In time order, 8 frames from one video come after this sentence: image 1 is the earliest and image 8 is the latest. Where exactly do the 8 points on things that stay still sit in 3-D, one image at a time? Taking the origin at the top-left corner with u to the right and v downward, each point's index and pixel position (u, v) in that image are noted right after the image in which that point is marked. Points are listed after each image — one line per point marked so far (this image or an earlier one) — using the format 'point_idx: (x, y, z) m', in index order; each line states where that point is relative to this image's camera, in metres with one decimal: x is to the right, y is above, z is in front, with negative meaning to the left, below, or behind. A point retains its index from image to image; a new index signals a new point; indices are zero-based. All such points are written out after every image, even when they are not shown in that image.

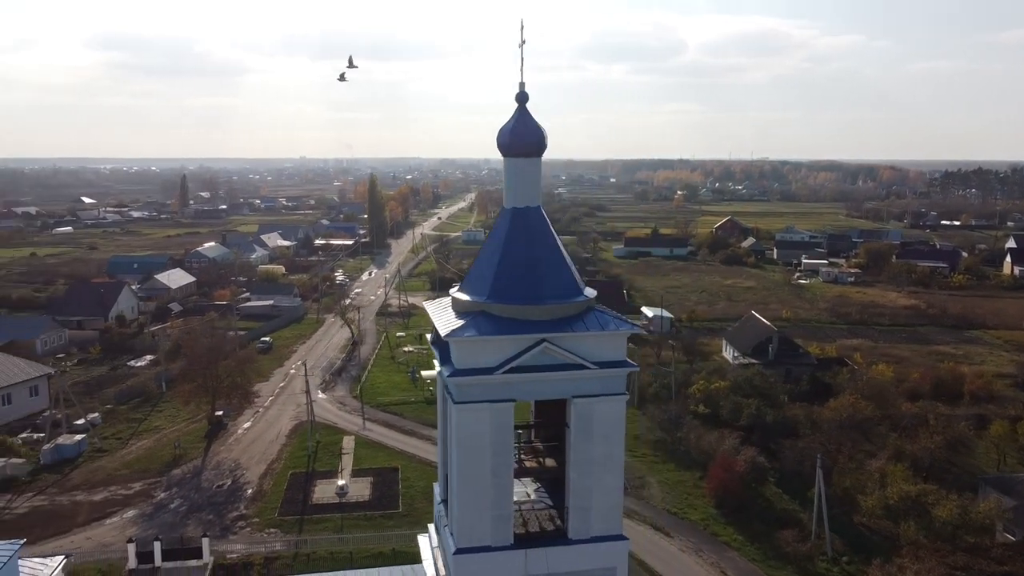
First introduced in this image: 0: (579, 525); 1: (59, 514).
0: (+0.6, -2.2, +7.4) m
1: (-9.2, -4.6, +16.5) m
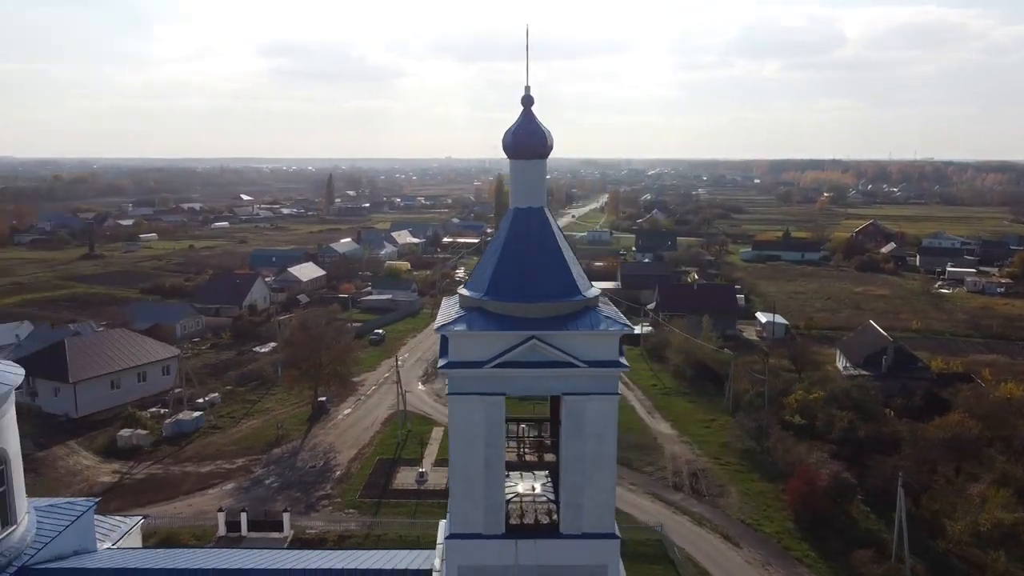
0: (+0.5, -2.2, +7.5) m
1: (-7.6, -4.3, +18.1) m
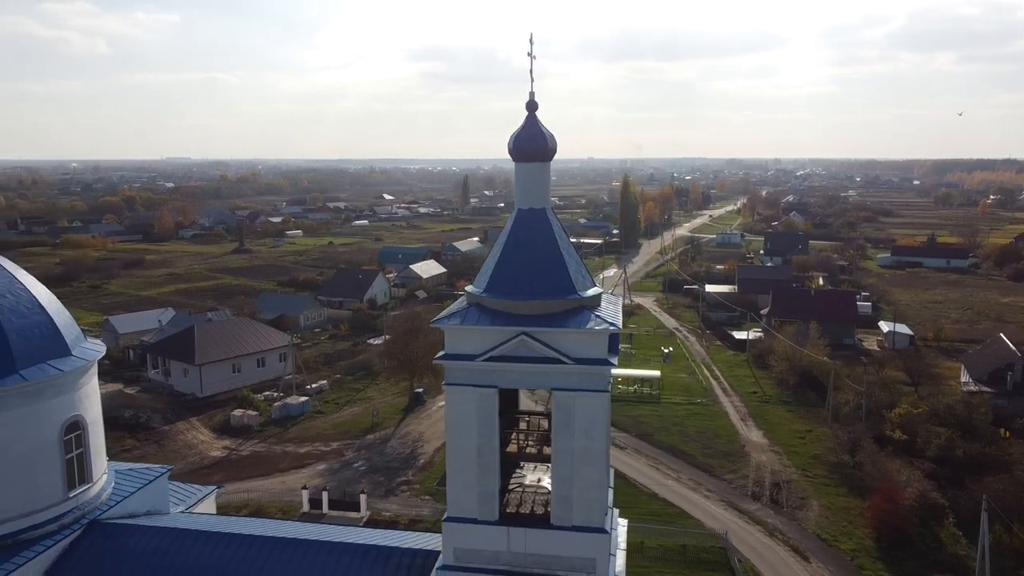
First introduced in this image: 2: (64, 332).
0: (+0.5, -2.1, +7.8) m
1: (-5.8, -4.1, +19.6) m
2: (-5.3, -0.5, +9.6) m
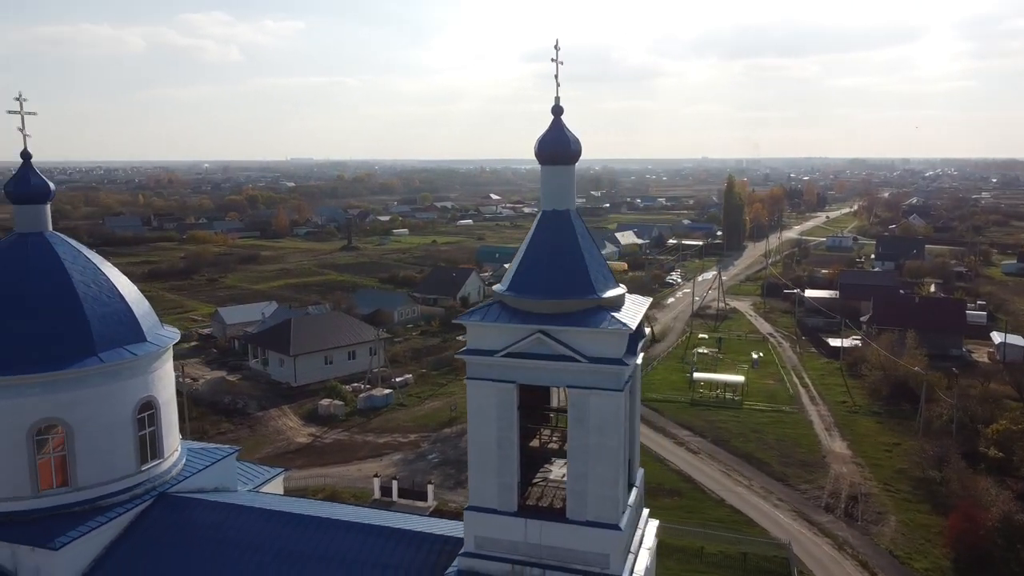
0: (+0.6, -2.1, +7.9) m
1: (-4.1, -4.0, +20.5) m
2: (-4.8, -0.4, +10.5) m
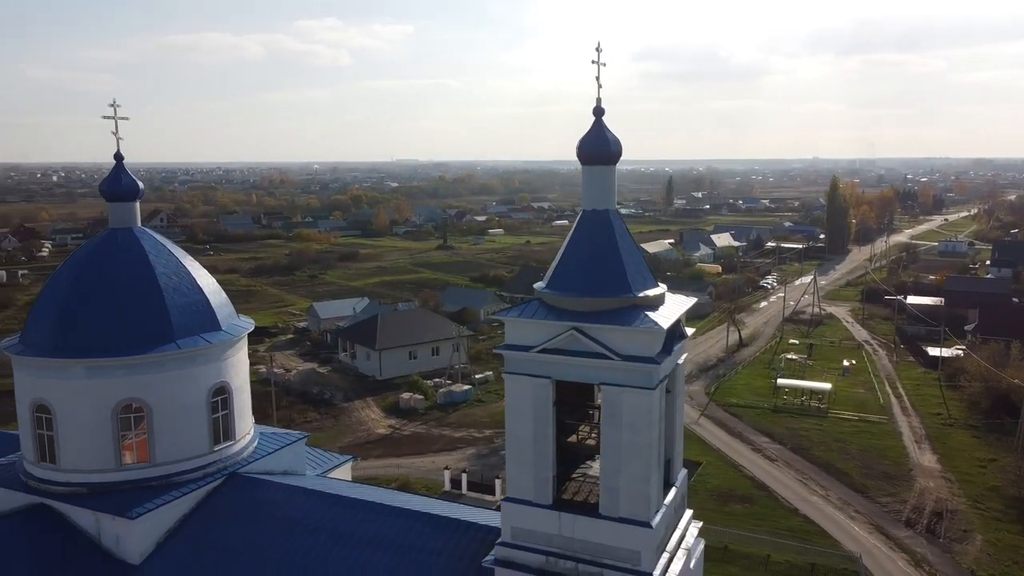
0: (+1.0, -2.1, +8.0) m
1: (-2.2, -3.9, +21.1) m
2: (-4.1, -0.3, +11.2) m
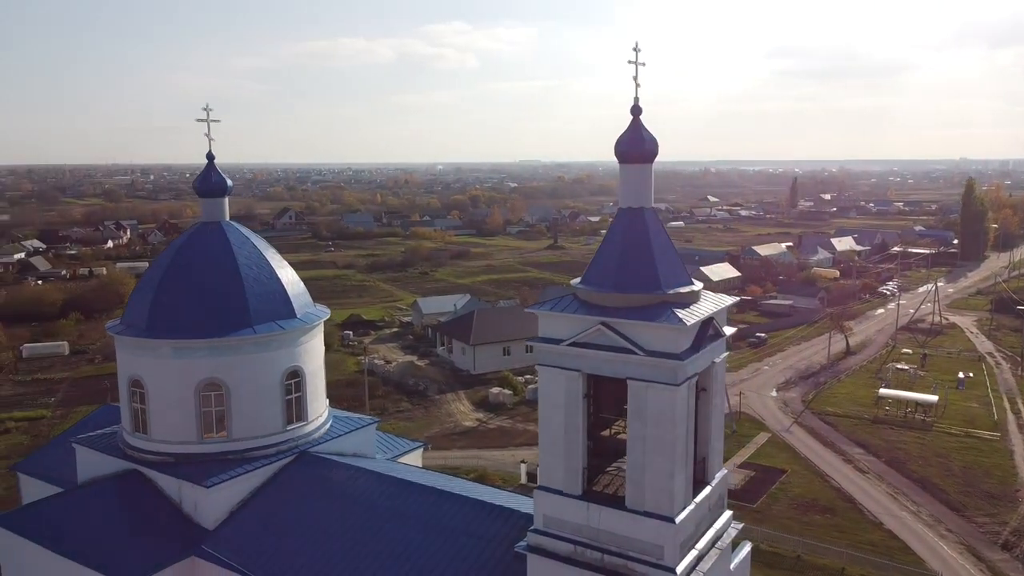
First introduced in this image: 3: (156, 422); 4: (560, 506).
0: (+1.2, -2.1, +8.2) m
1: (0.0, -3.9, +21.6) m
2: (-3.2, -0.2, +12.1) m
3: (-5.0, -1.9, +11.3) m
4: (+0.5, -2.3, +8.6) m
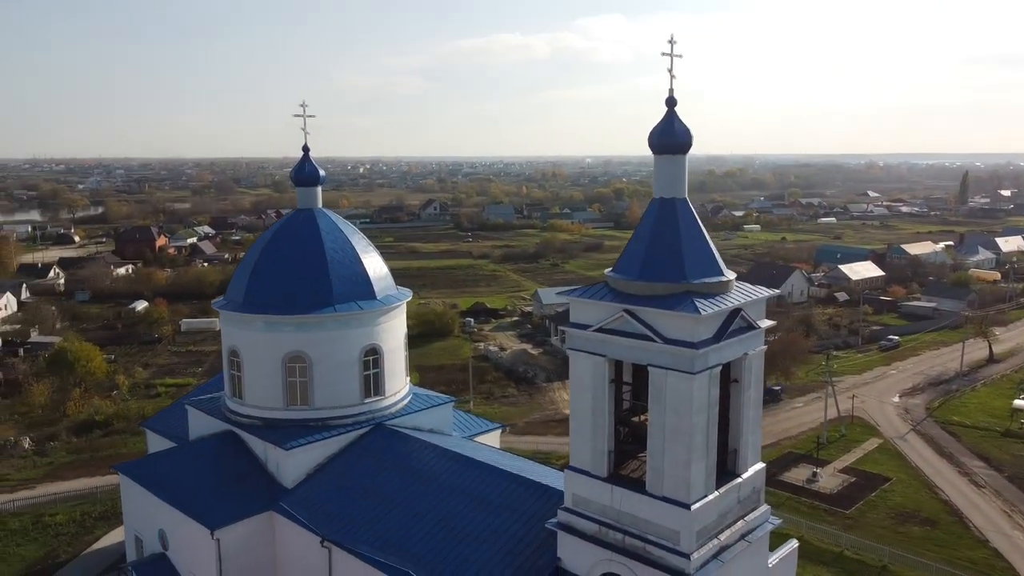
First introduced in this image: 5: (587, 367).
0: (+1.5, -2.0, +8.3) m
1: (+2.6, -3.6, +21.7) m
2: (-2.2, +0.1, +12.9) m
3: (-4.0, -1.6, +12.6) m
4: (+0.8, -2.2, +8.9) m
5: (+0.8, -0.8, +8.7) m
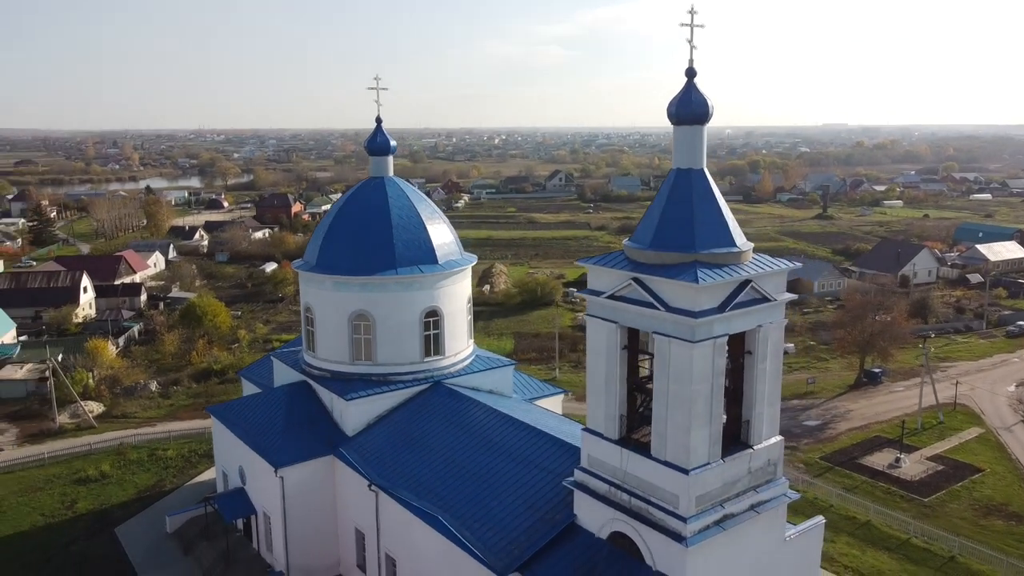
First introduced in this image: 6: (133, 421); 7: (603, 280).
0: (+1.5, -1.7, +8.5) m
1: (+4.8, -2.9, +21.6) m
2: (-1.2, +0.7, +13.6) m
3: (-3.2, -0.9, +13.6) m
4: (+1.0, -1.8, +9.2) m
5: (+1.0, -0.5, +9.0) m
6: (-9.2, -3.2, +19.8) m
7: (+1.0, +0.1, +8.9) m
